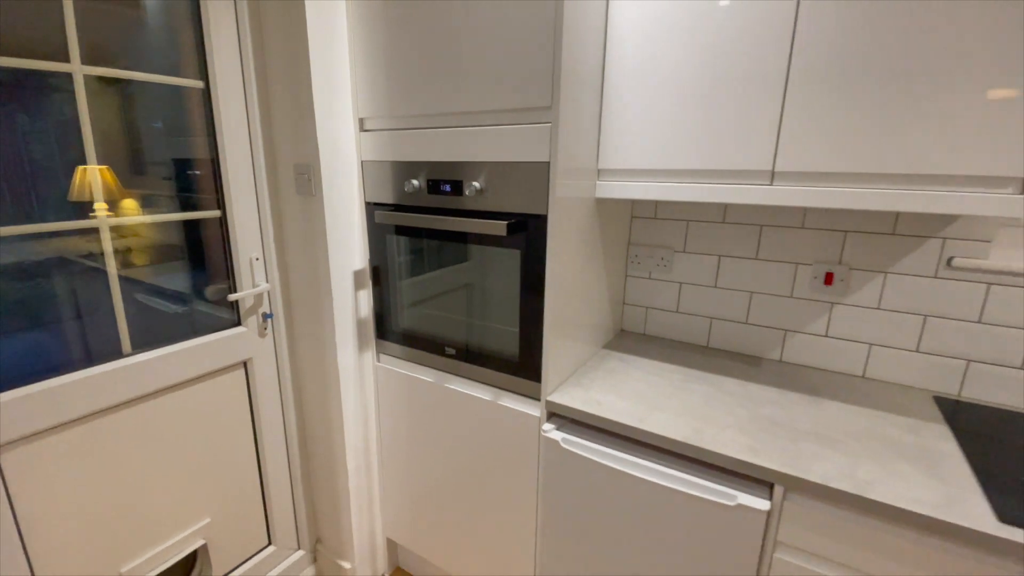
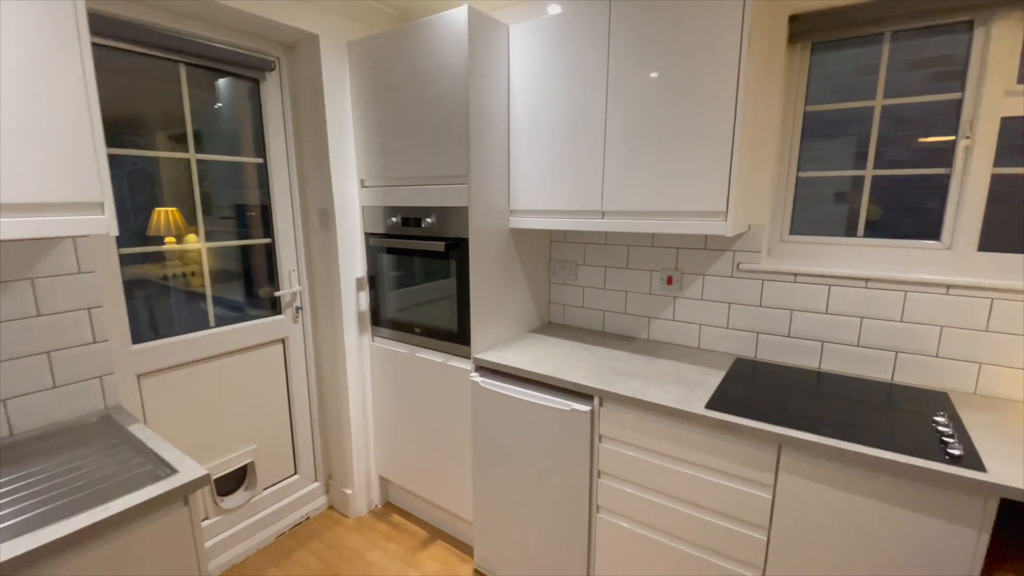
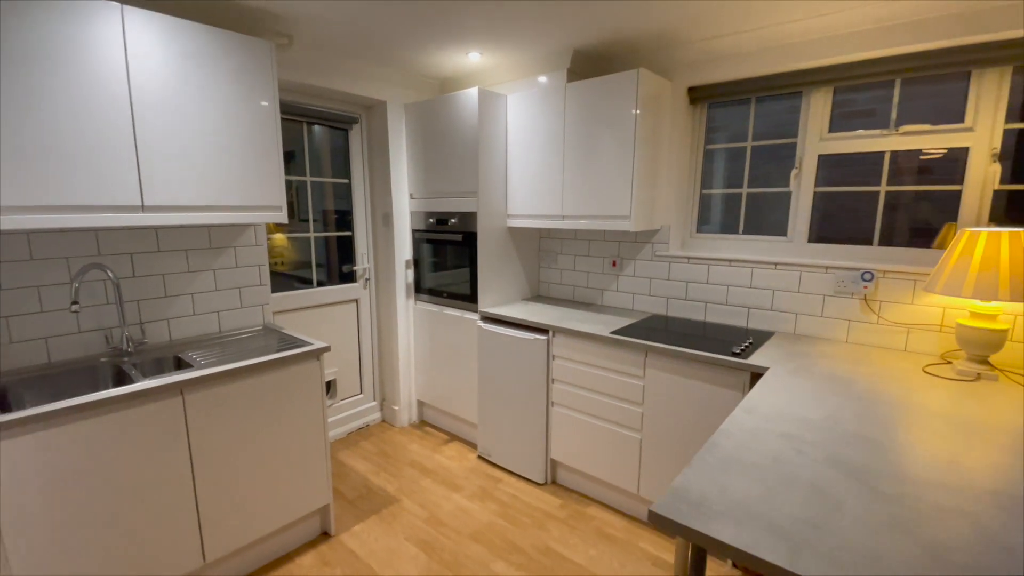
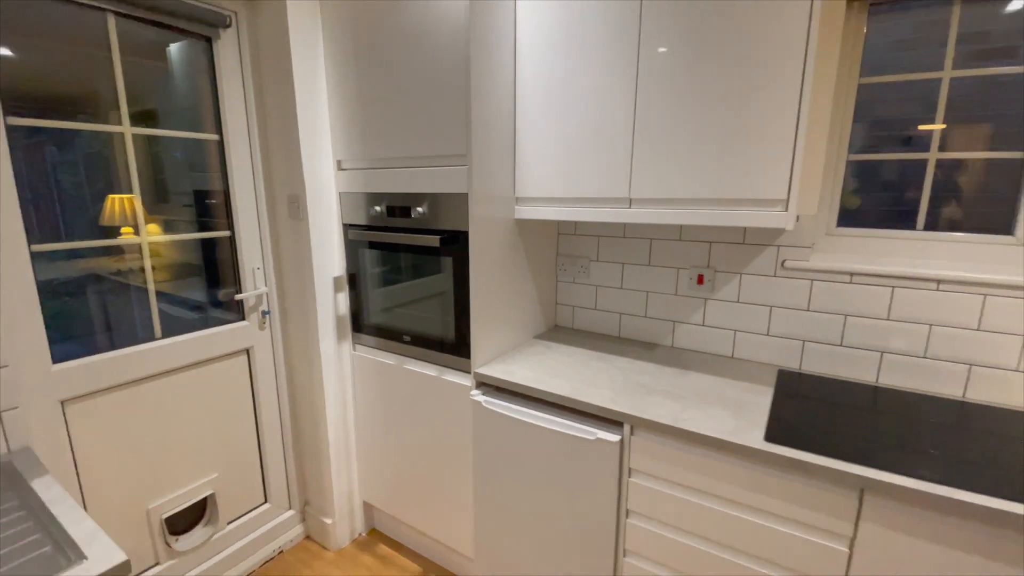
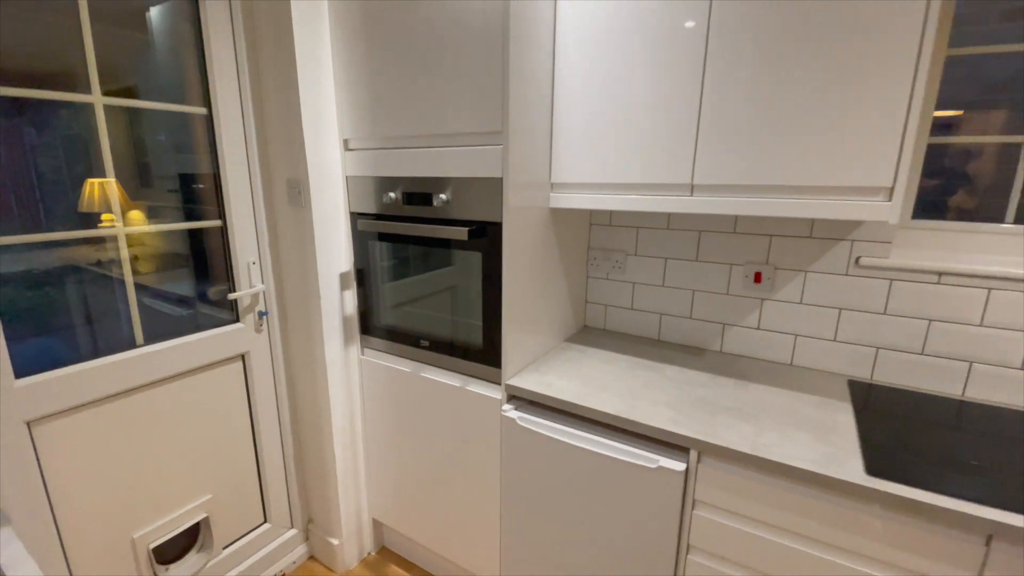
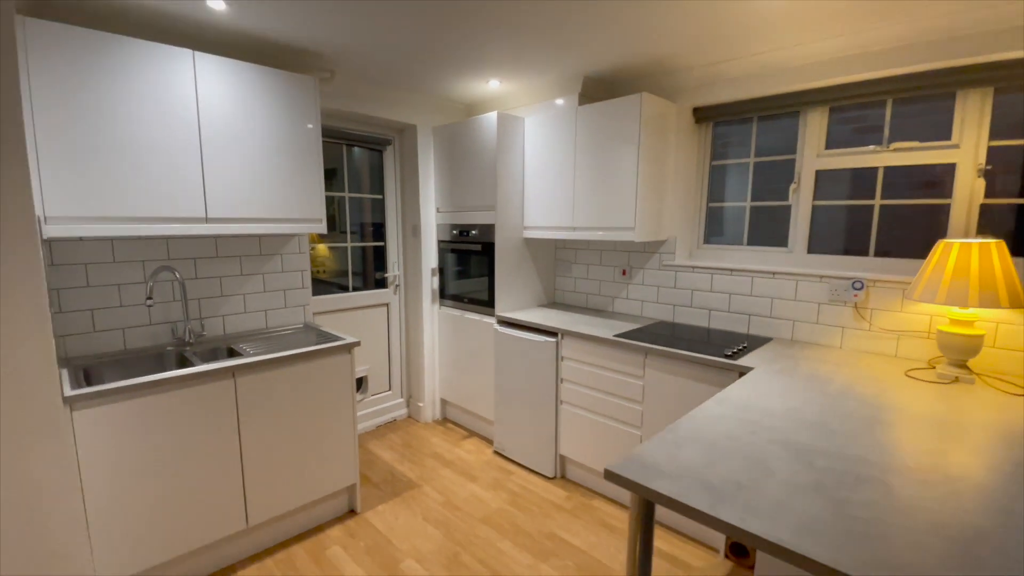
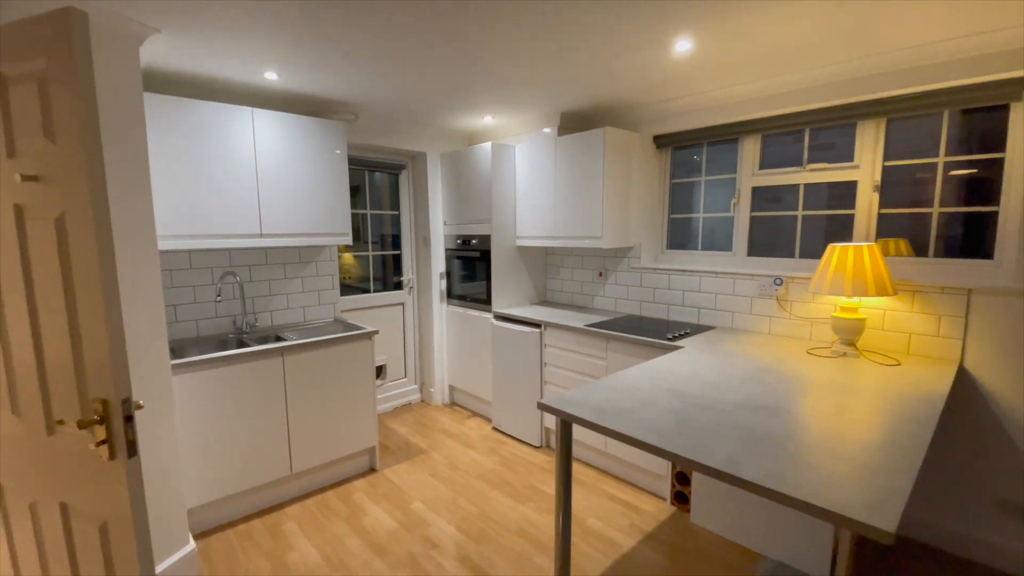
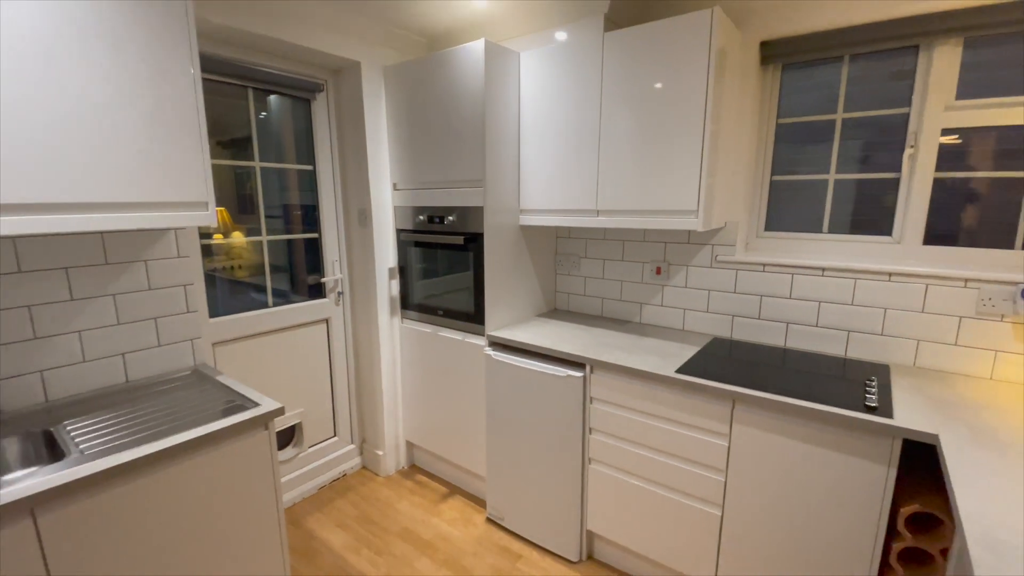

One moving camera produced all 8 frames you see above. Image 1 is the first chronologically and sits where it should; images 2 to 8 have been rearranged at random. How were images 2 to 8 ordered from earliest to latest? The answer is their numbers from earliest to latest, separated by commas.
5, 4, 2, 8, 3, 6, 7
